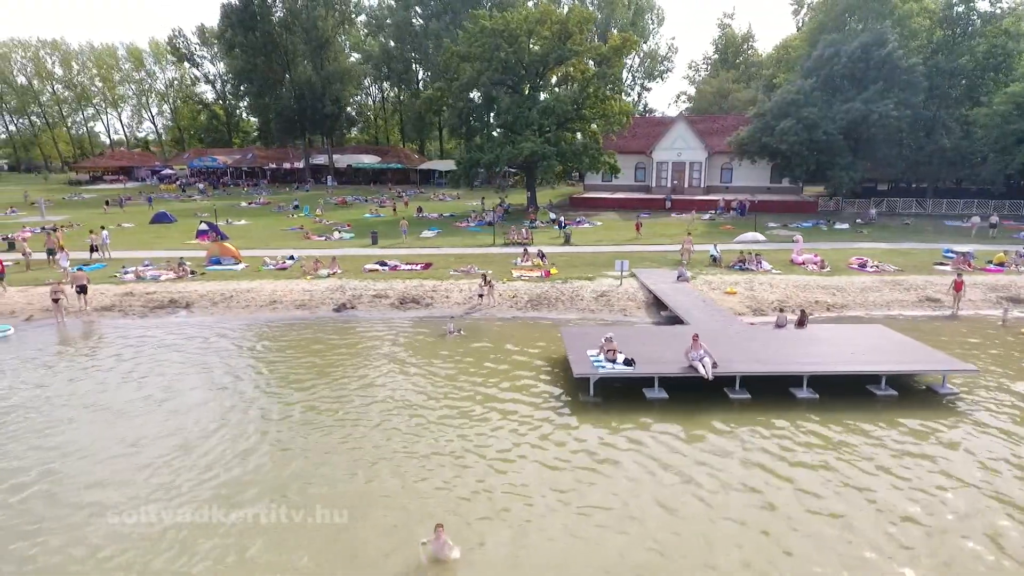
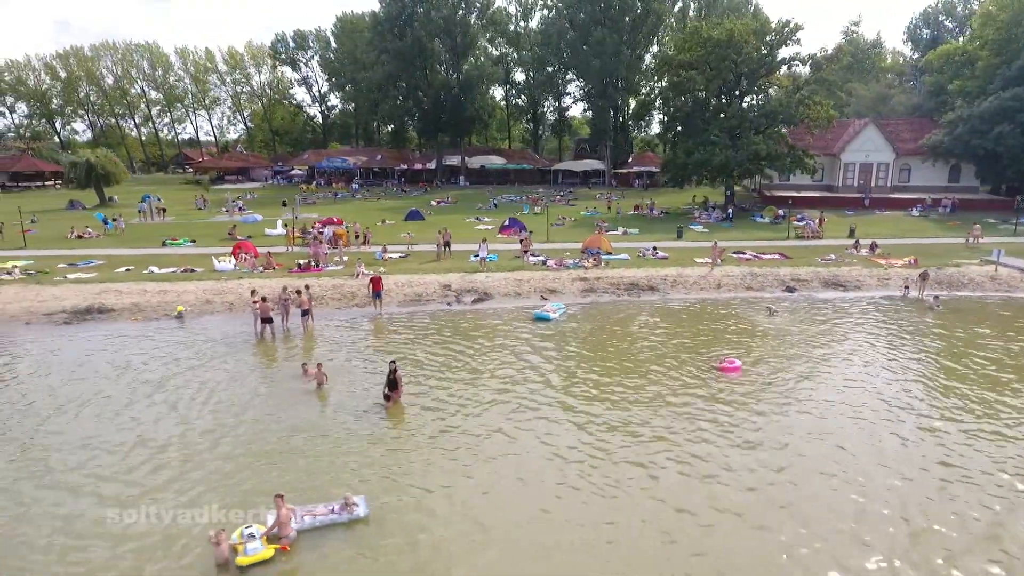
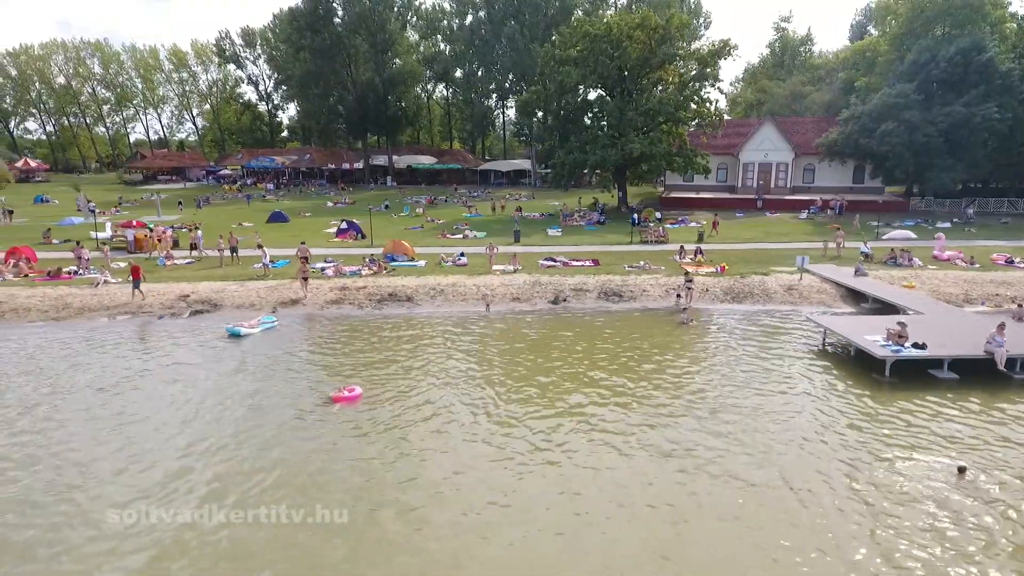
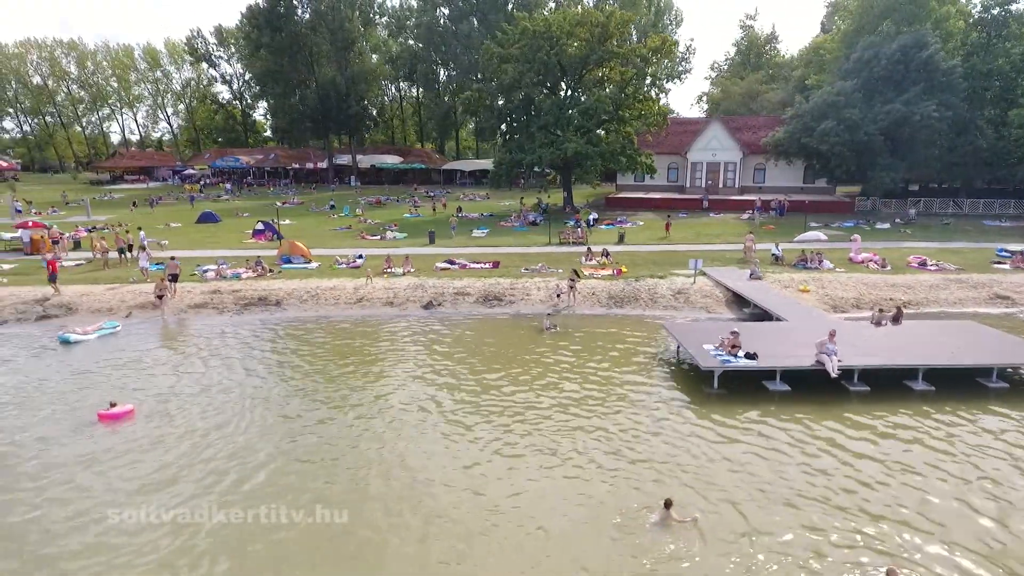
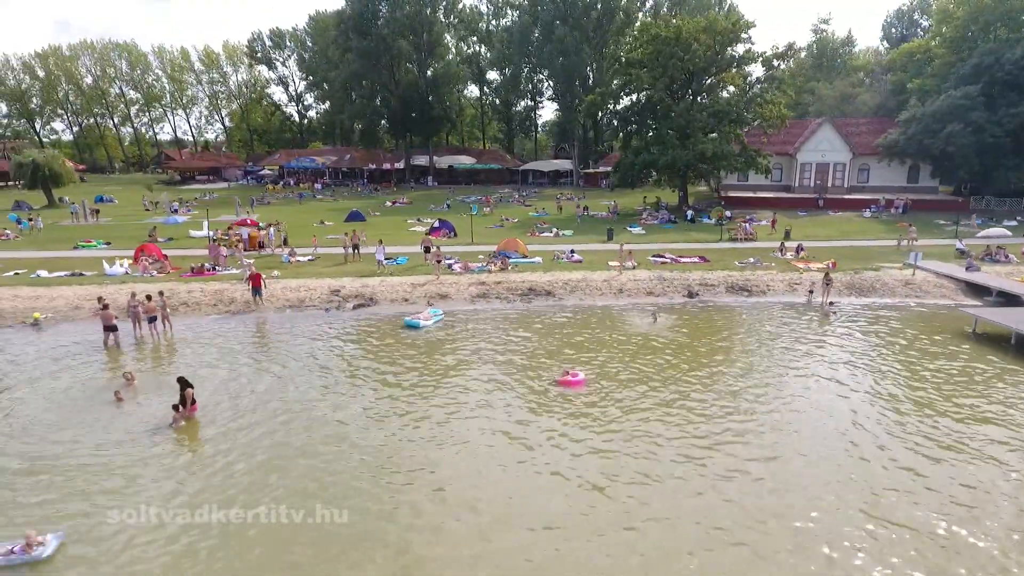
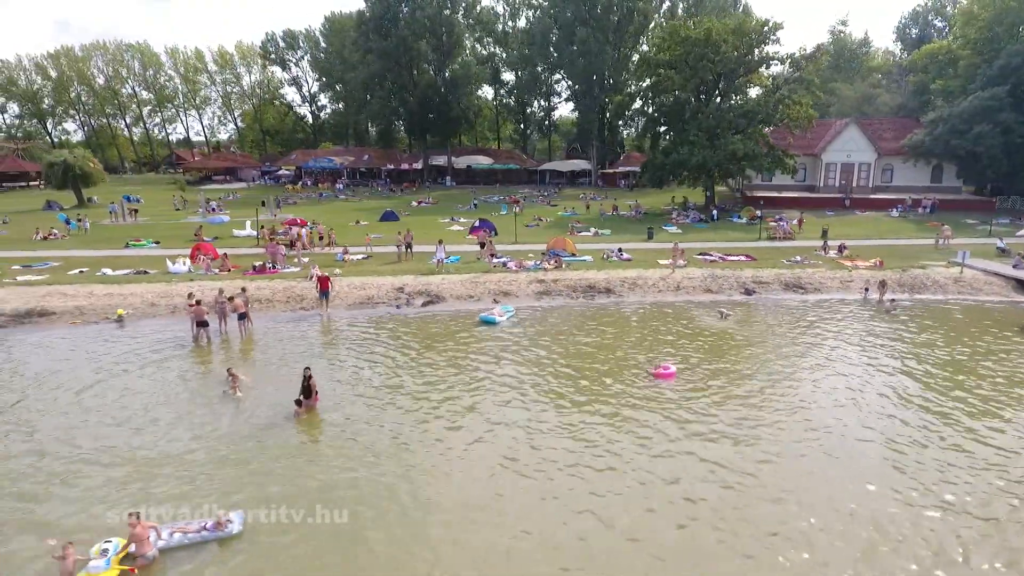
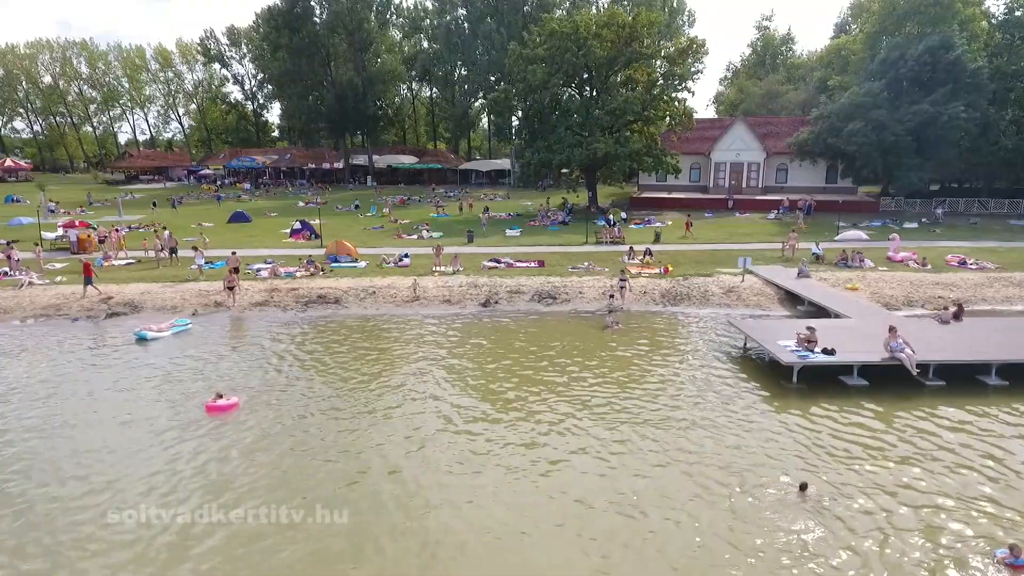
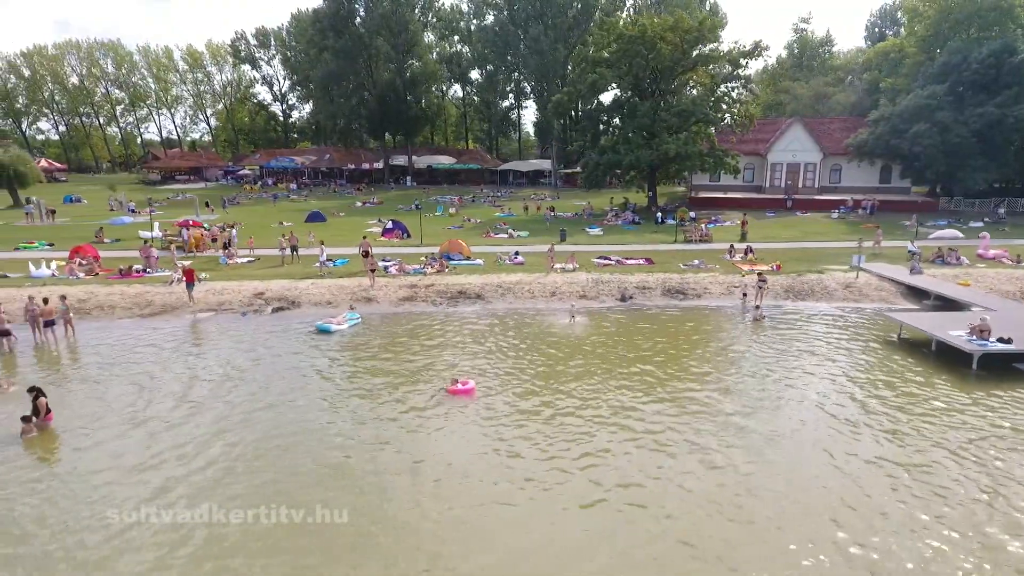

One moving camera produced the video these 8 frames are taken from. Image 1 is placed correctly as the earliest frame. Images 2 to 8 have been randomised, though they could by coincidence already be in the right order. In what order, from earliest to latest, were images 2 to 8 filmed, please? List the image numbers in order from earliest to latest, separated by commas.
4, 7, 3, 8, 5, 6, 2
